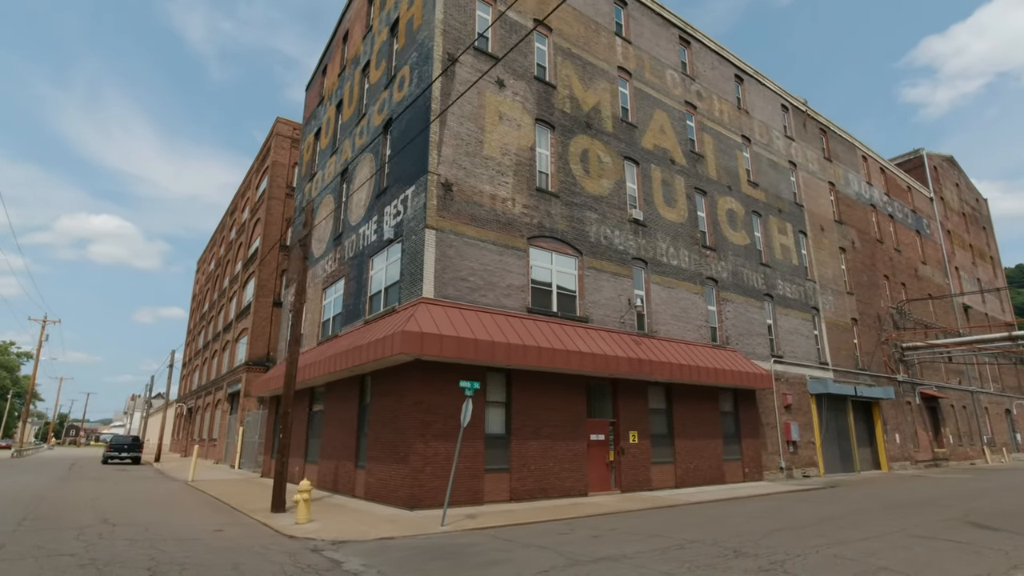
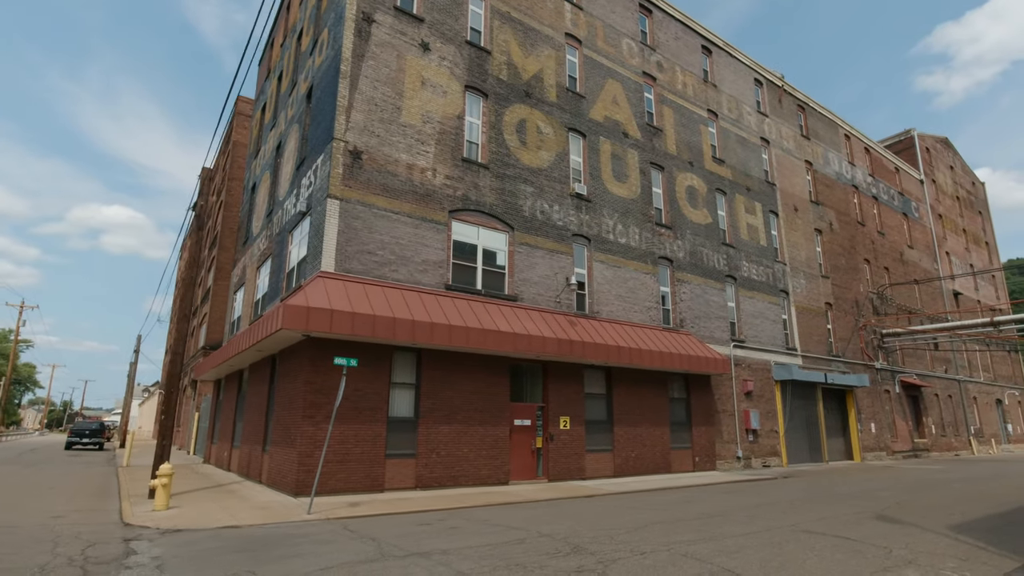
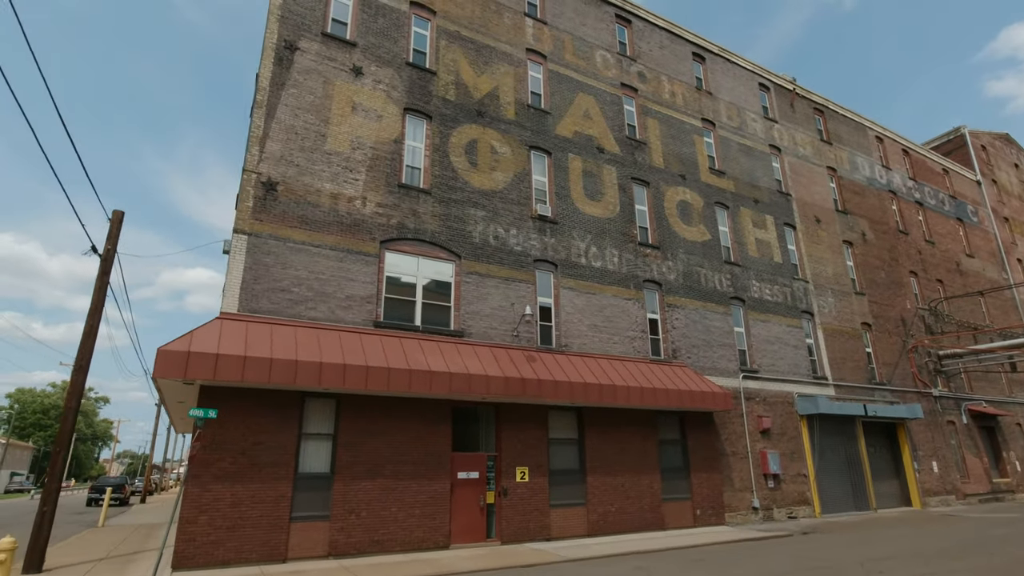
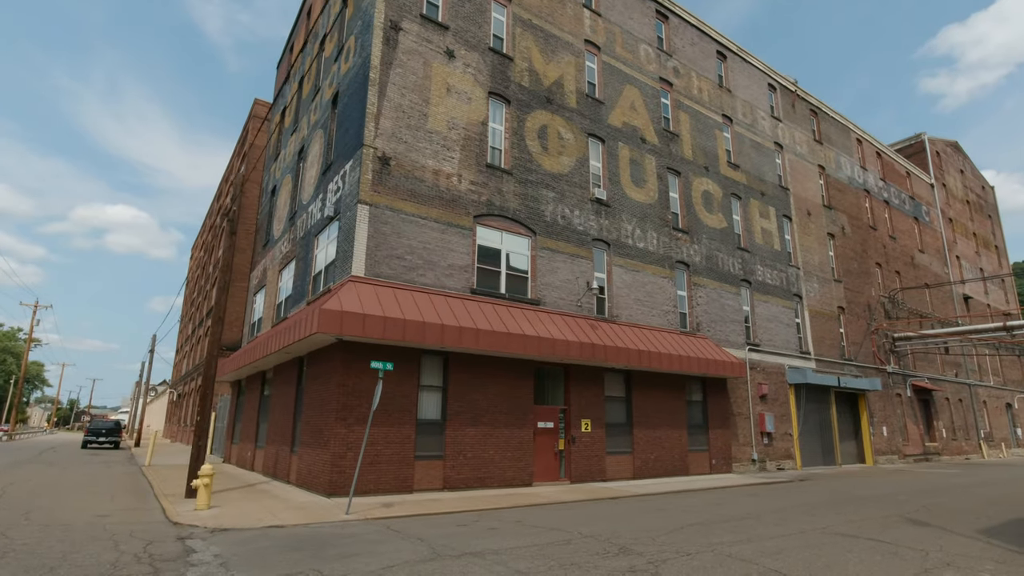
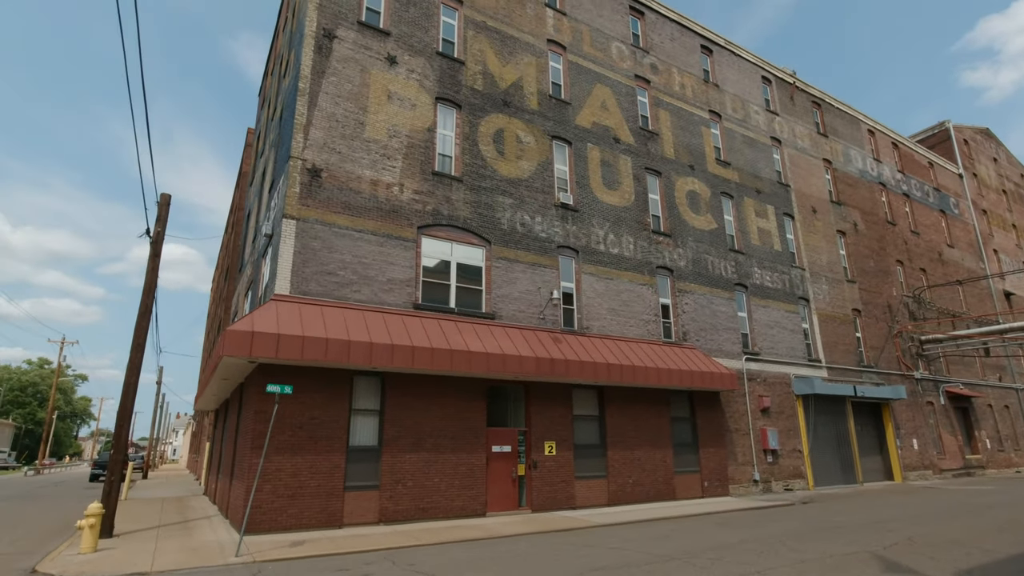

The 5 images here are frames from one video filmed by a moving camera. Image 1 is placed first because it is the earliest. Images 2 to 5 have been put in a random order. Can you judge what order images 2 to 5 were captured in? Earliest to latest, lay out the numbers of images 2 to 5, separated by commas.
4, 2, 5, 3
